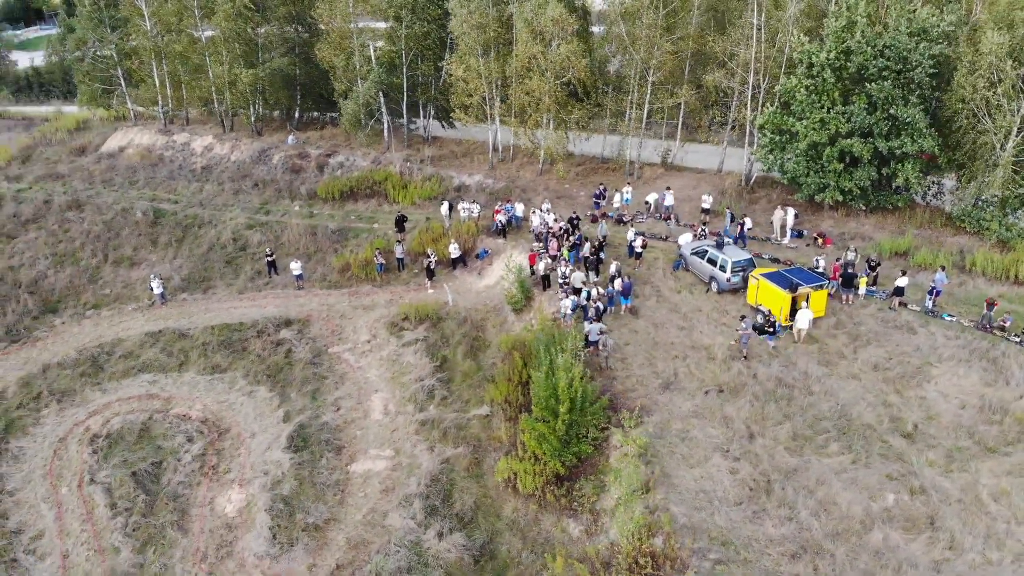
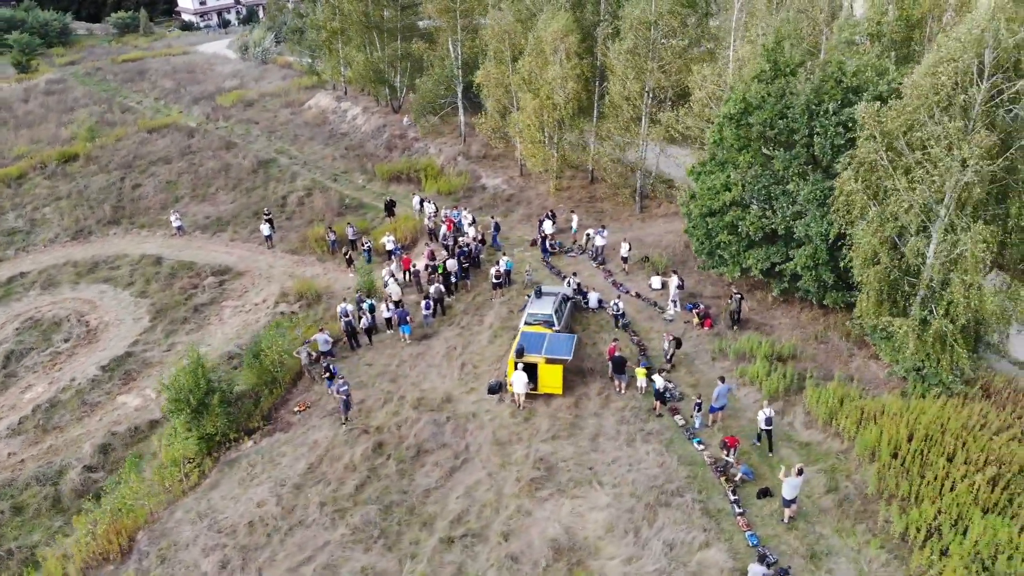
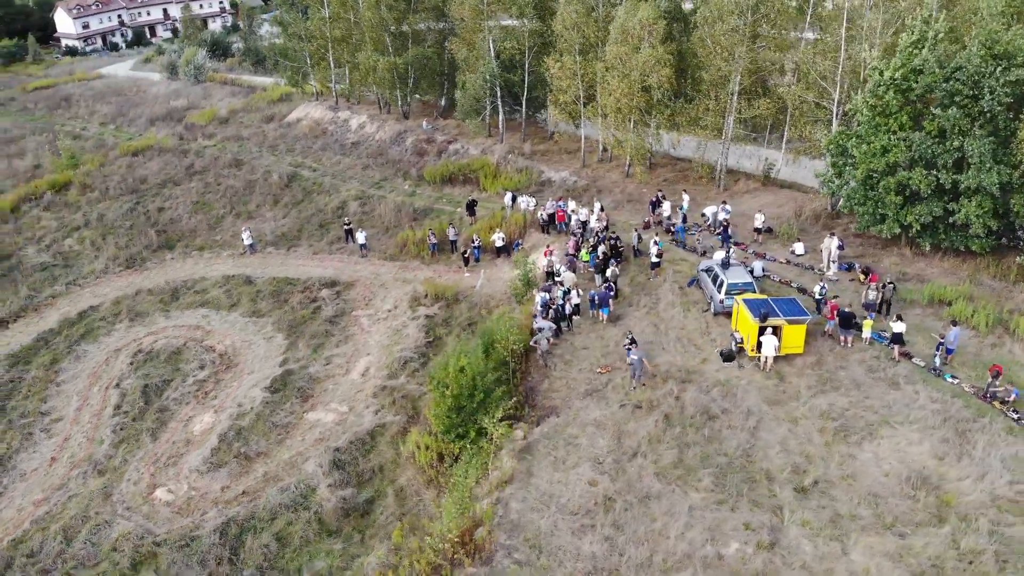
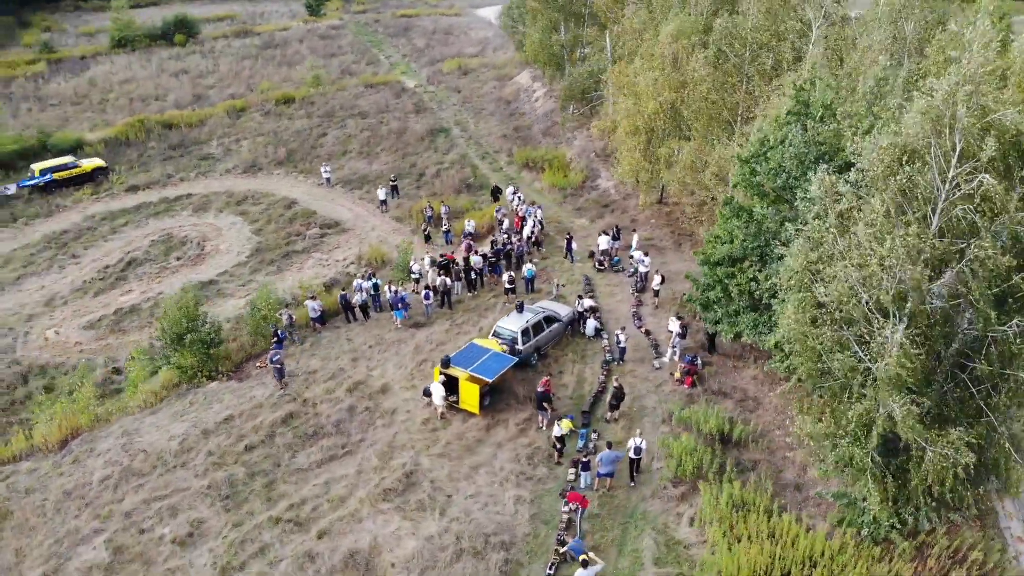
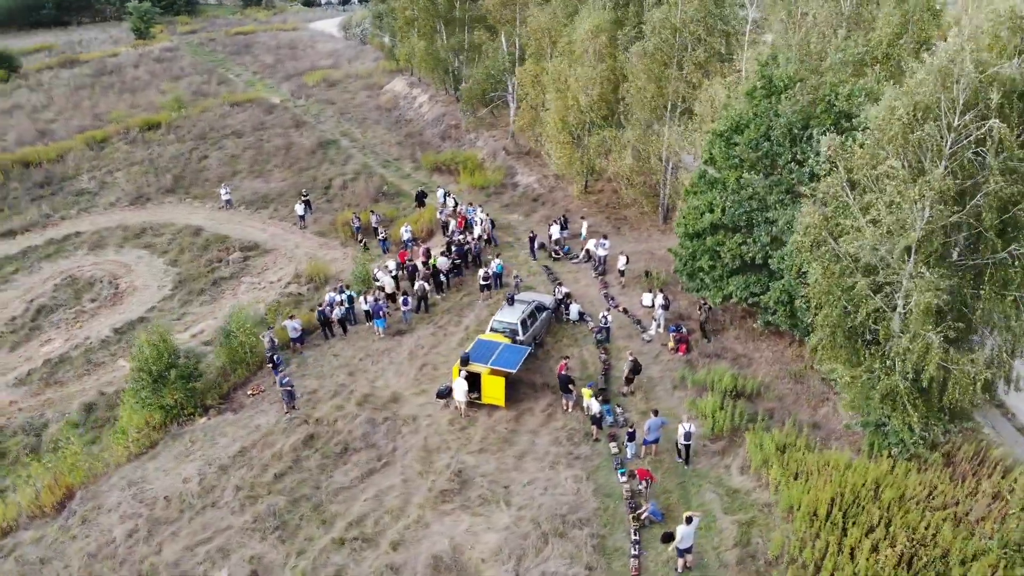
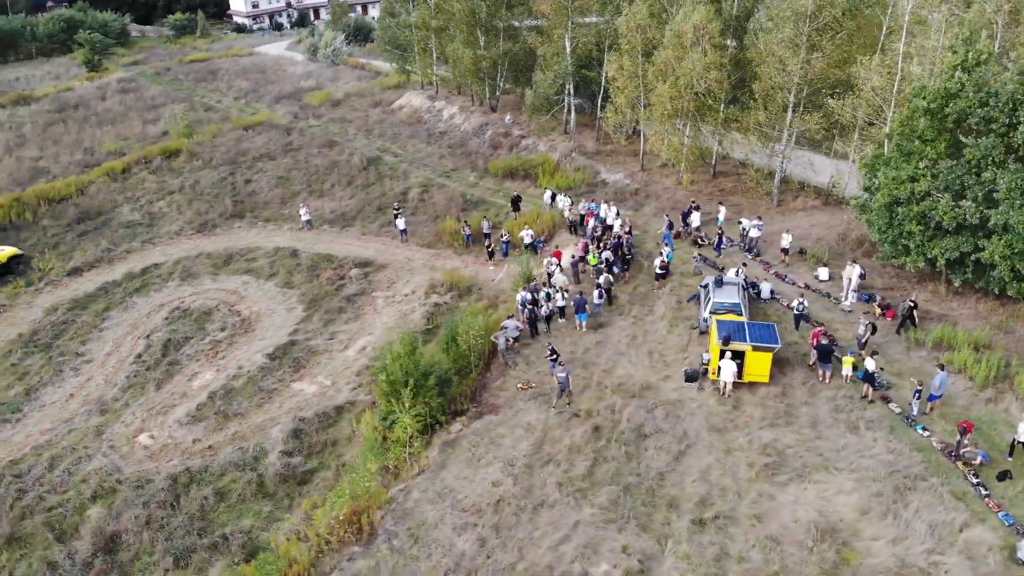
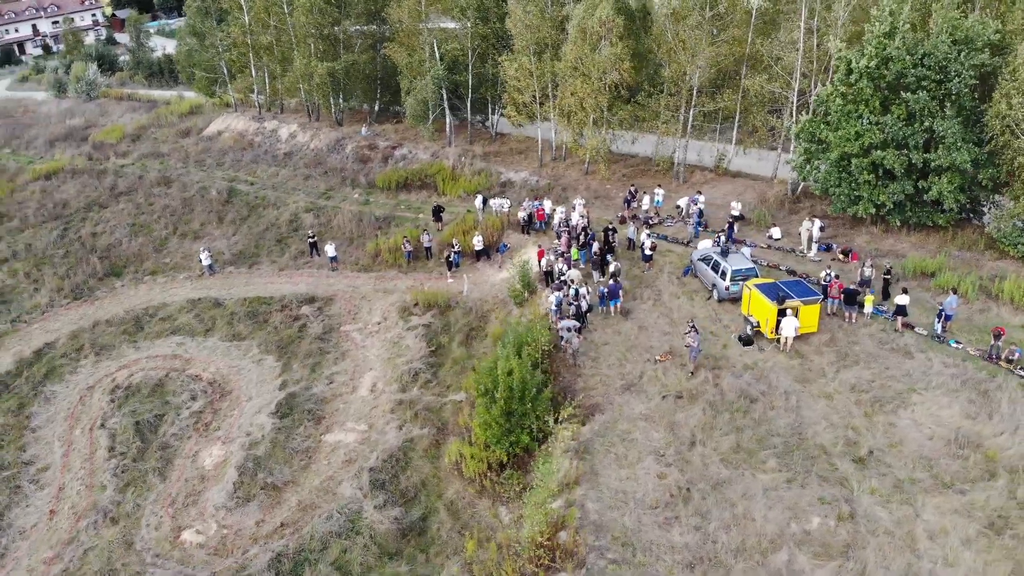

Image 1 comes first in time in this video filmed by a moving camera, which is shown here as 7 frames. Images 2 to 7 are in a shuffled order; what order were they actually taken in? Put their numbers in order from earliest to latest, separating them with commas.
7, 3, 6, 2, 5, 4
